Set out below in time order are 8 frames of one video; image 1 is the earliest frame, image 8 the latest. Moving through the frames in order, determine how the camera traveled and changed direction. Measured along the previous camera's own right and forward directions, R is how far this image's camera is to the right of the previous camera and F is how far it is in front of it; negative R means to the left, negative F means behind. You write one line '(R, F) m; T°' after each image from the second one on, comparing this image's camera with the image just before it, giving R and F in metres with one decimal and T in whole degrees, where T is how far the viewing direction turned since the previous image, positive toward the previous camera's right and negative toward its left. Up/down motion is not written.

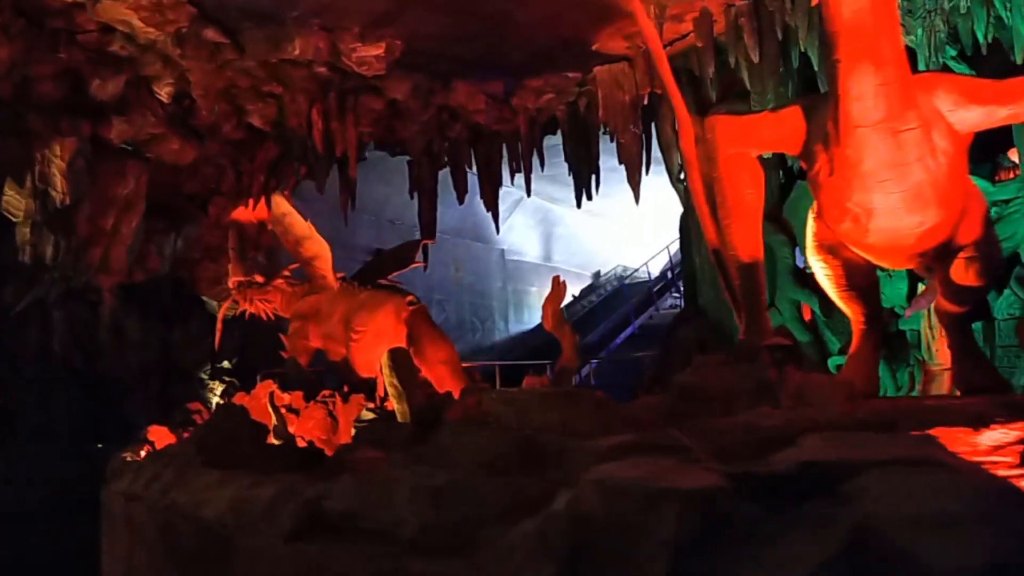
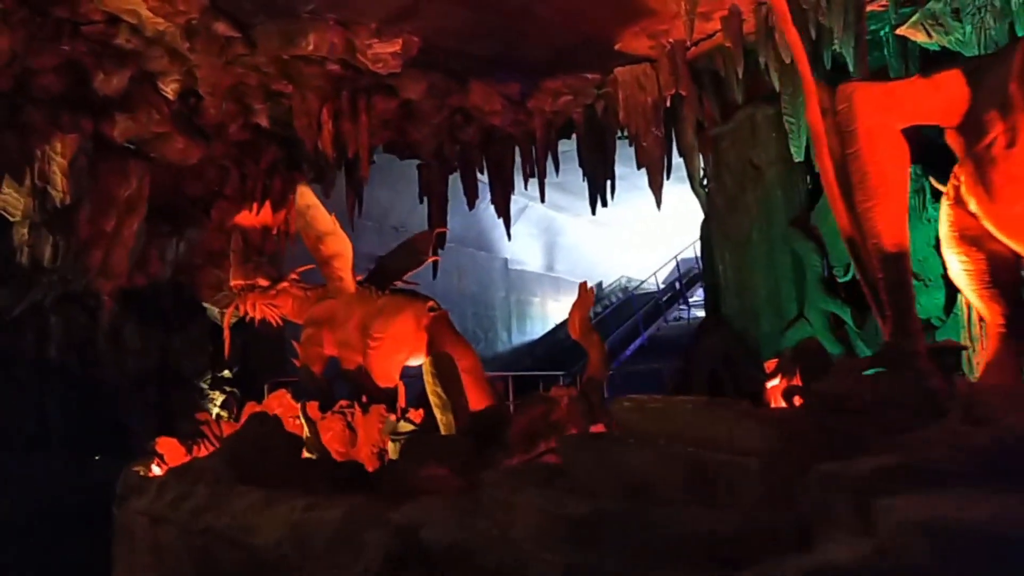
(-0.2, +0.3) m; +1°
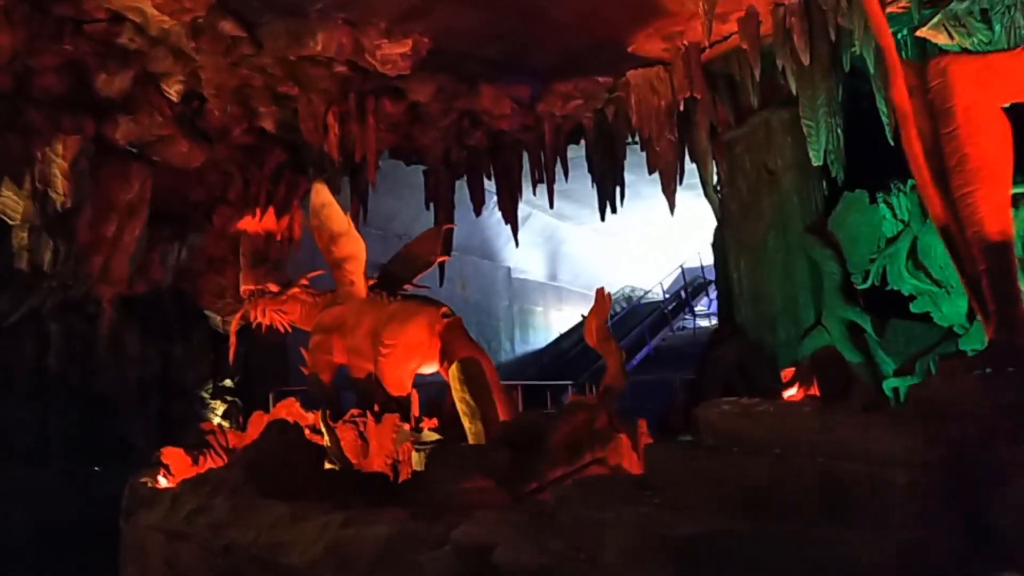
(-0.1, +0.2) m; 0°
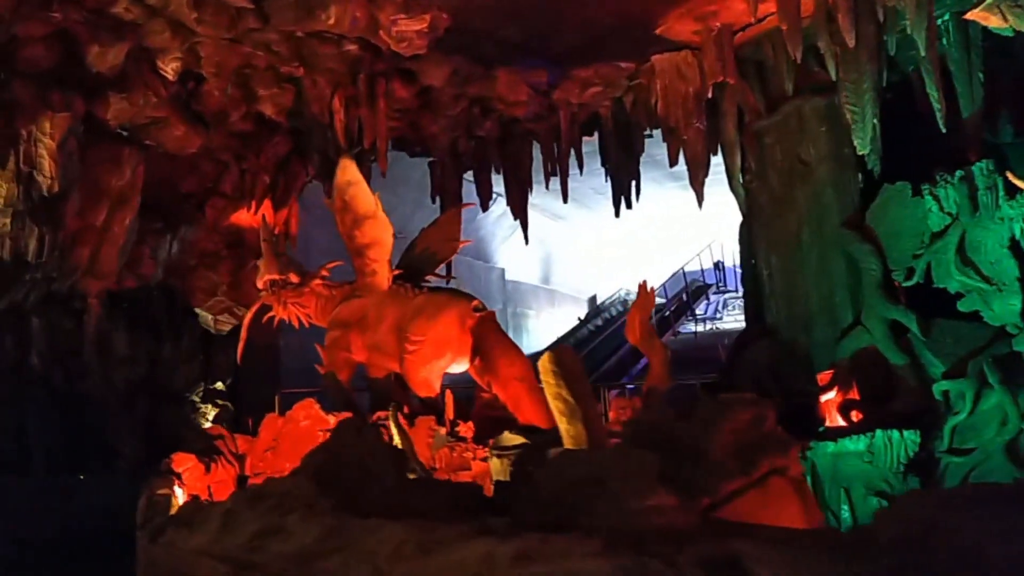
(-0.3, +0.5) m; +2°
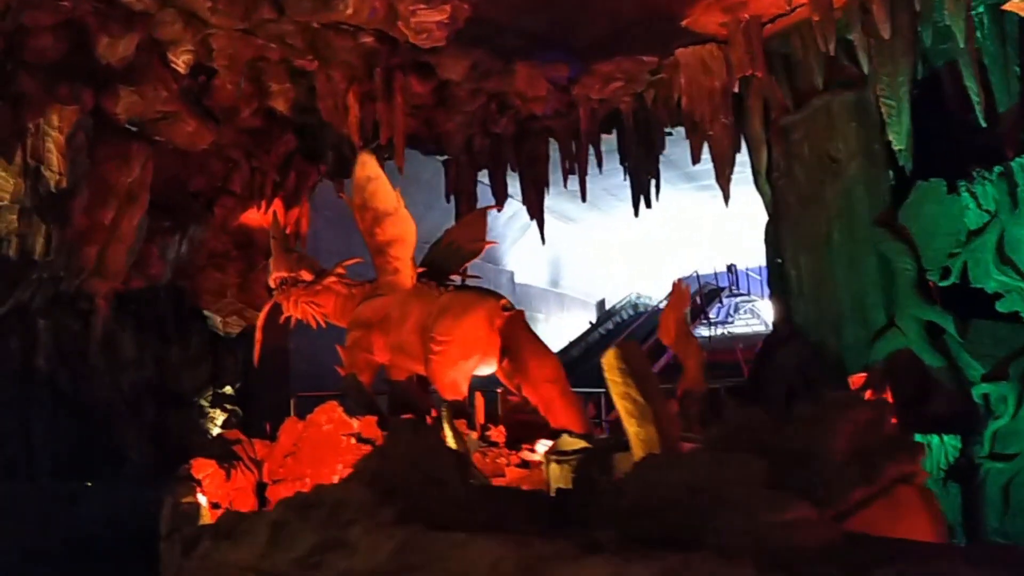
(-0.1, +0.2) m; 0°
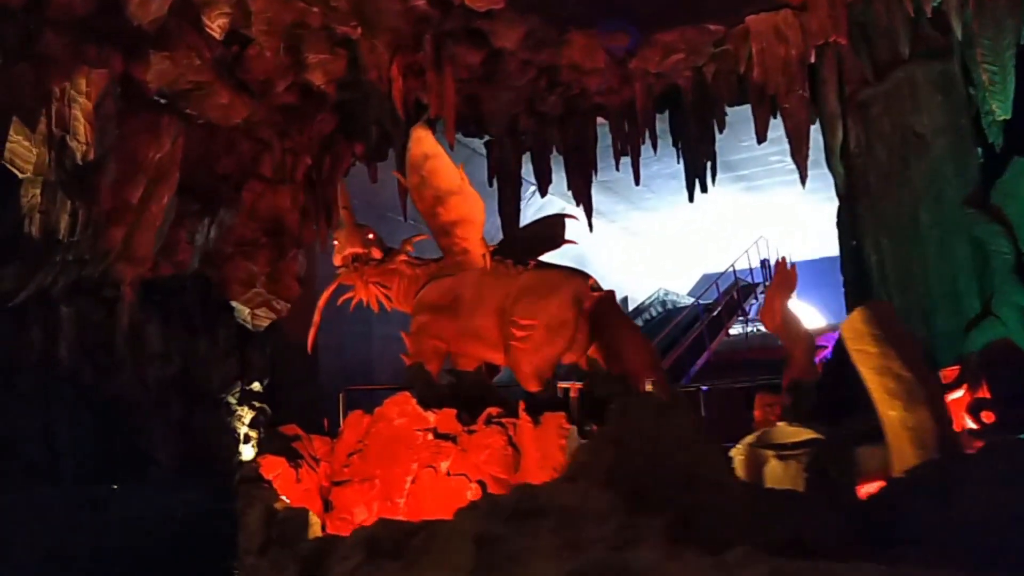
(-0.4, +0.5) m; 0°
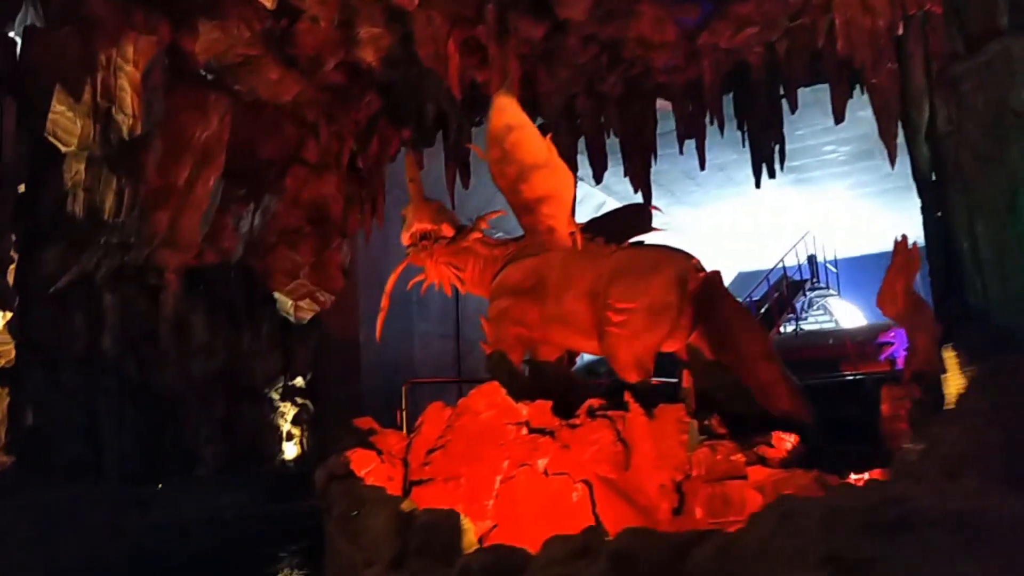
(-0.3, +0.4) m; -1°
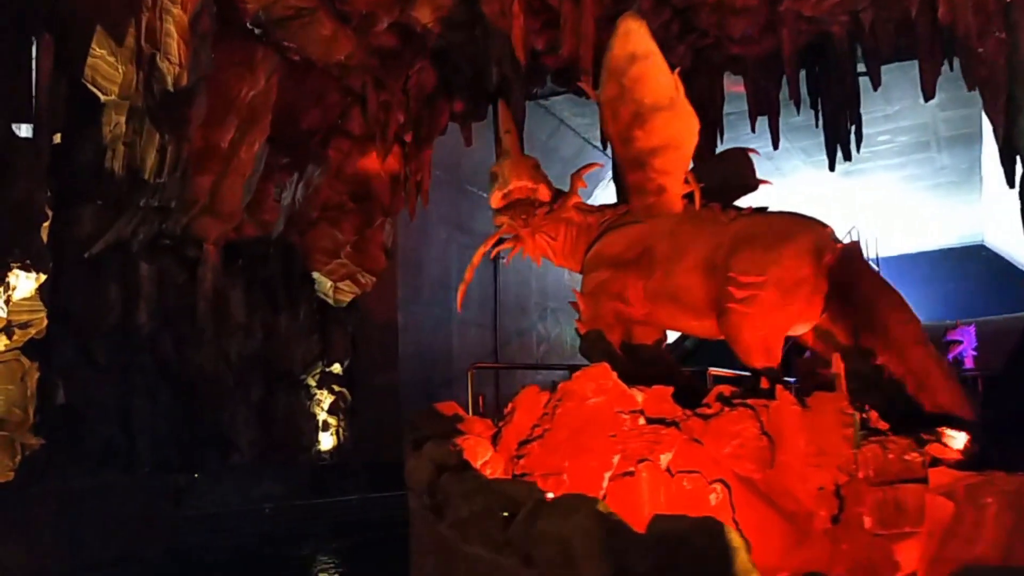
(-0.3, +0.5) m; -1°
